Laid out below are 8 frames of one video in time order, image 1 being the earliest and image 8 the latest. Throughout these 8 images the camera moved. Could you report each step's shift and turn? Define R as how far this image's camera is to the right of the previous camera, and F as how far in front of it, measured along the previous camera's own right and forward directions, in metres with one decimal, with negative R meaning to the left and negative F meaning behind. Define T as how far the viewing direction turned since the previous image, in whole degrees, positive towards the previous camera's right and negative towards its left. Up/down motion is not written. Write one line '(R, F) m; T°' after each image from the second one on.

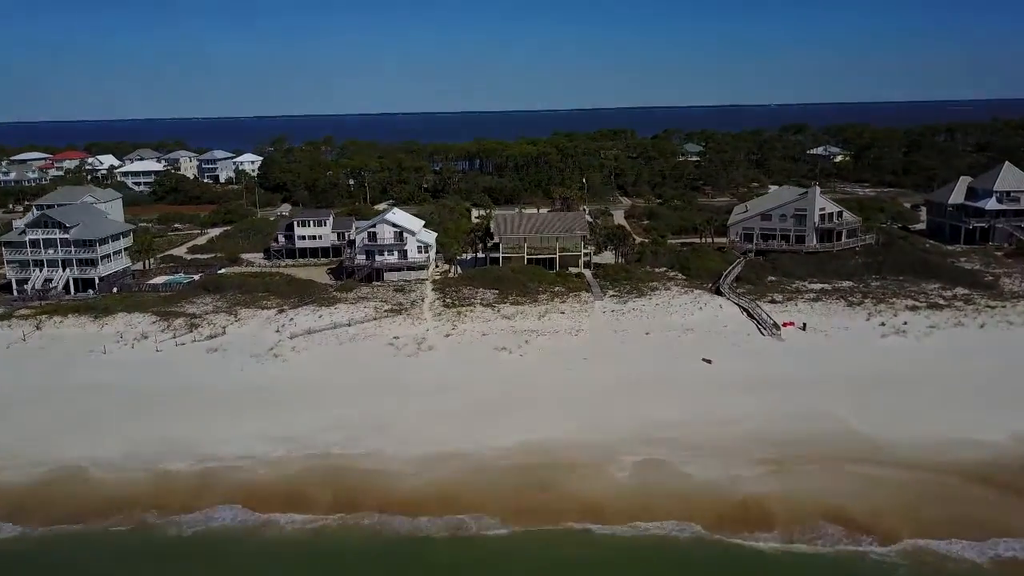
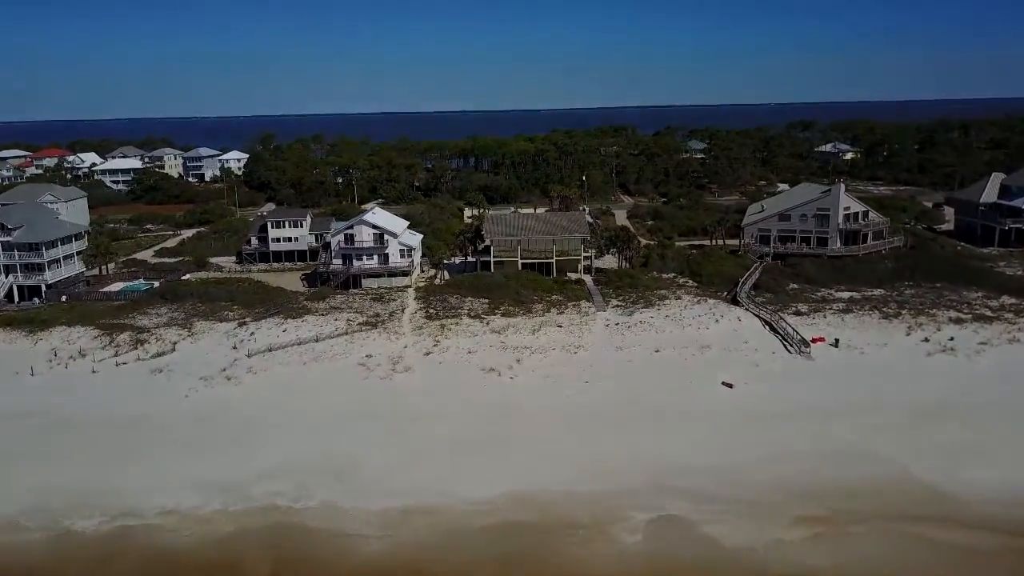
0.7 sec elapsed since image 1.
(+0.3, +5.3) m; 0°
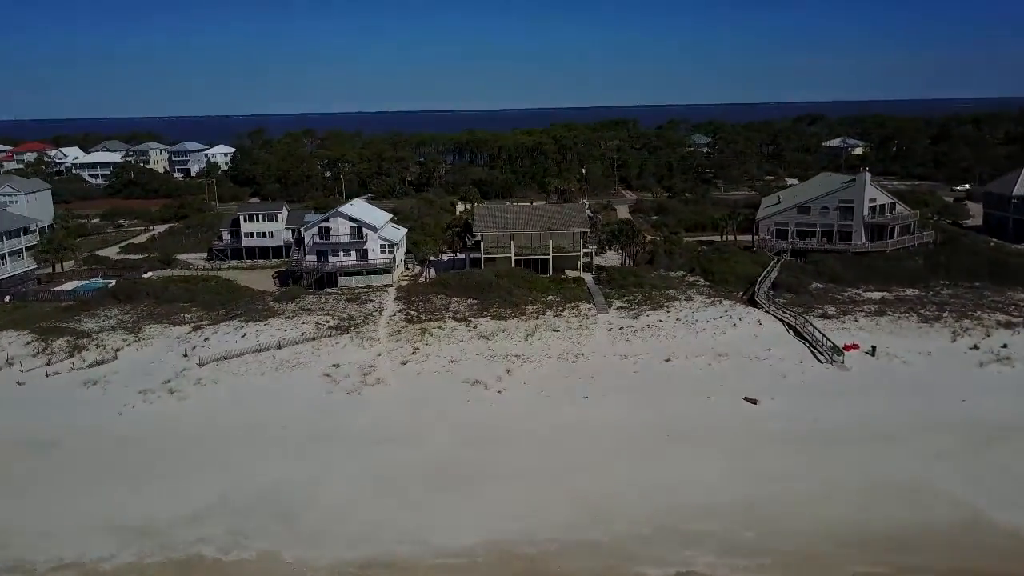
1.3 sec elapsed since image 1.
(+0.3, +4.7) m; 0°
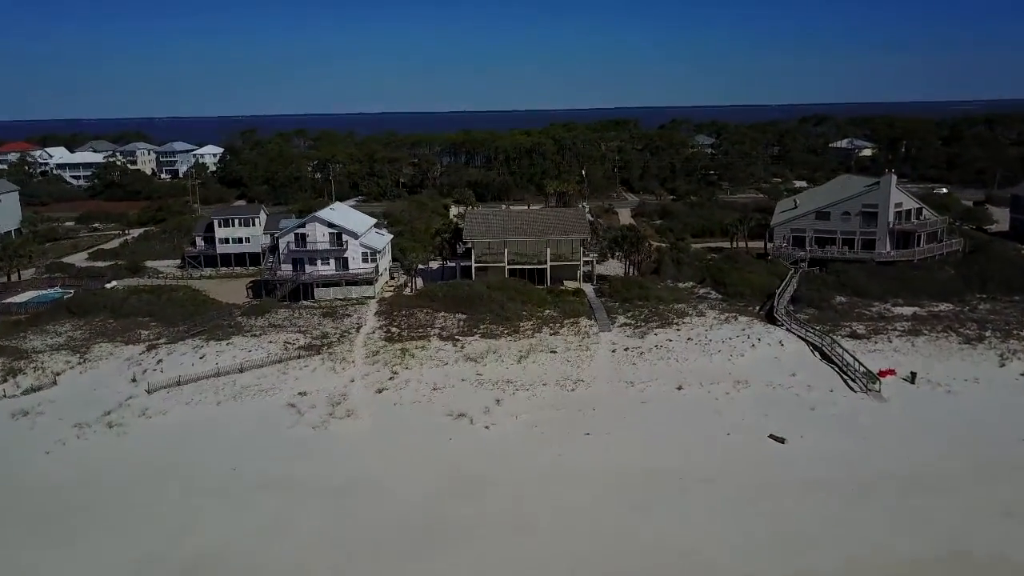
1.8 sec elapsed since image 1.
(+0.2, +3.8) m; 0°
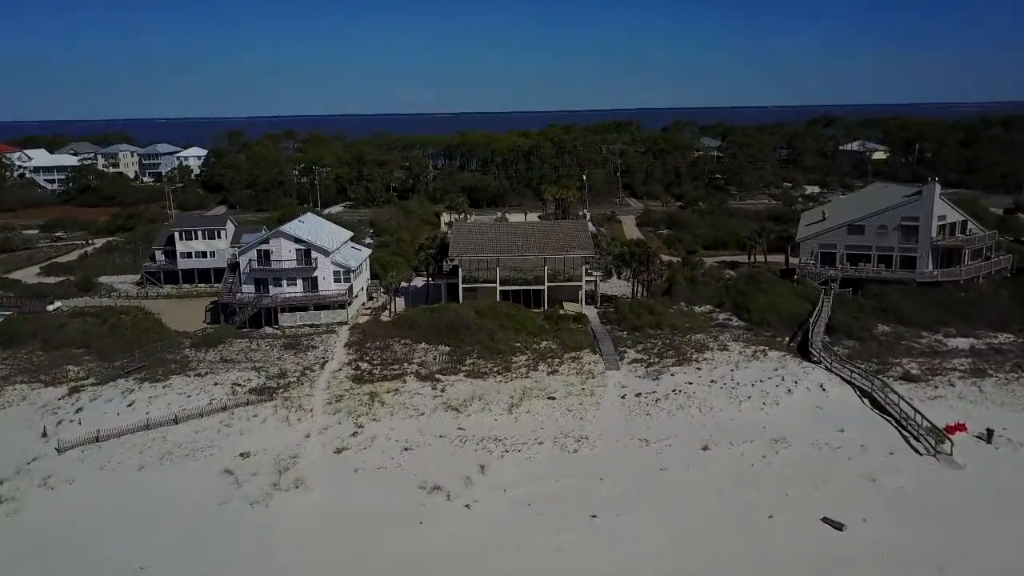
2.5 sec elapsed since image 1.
(+0.2, +5.1) m; 0°
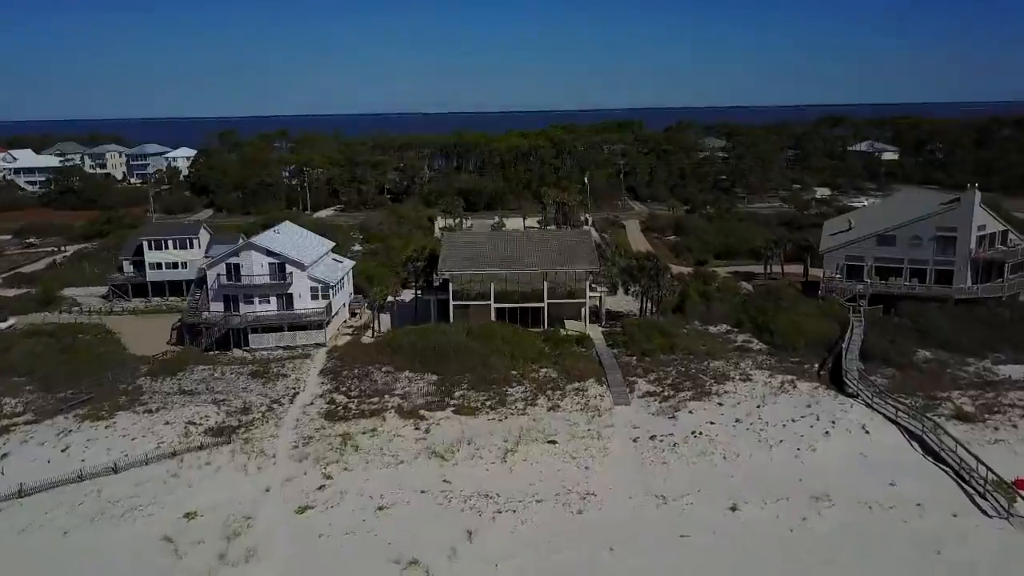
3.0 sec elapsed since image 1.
(+0.1, +3.5) m; 0°
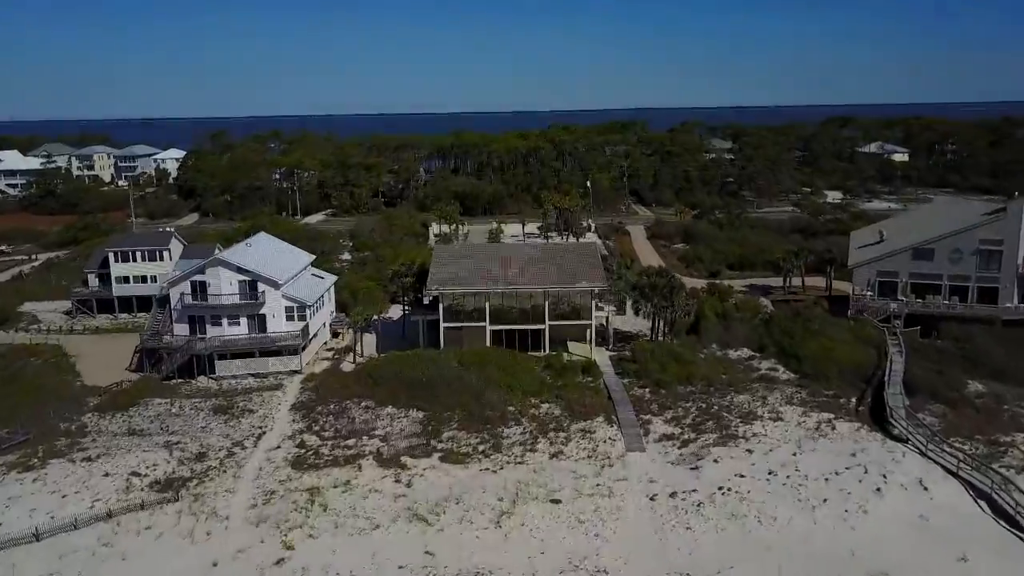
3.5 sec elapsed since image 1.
(+0.1, +3.4) m; 0°
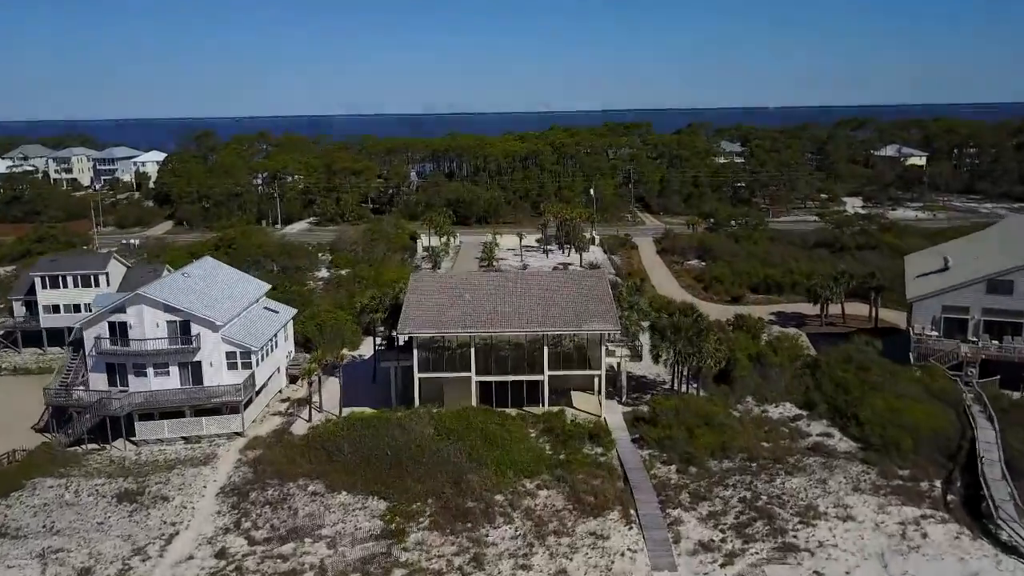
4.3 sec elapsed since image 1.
(+0.2, +5.5) m; 0°
